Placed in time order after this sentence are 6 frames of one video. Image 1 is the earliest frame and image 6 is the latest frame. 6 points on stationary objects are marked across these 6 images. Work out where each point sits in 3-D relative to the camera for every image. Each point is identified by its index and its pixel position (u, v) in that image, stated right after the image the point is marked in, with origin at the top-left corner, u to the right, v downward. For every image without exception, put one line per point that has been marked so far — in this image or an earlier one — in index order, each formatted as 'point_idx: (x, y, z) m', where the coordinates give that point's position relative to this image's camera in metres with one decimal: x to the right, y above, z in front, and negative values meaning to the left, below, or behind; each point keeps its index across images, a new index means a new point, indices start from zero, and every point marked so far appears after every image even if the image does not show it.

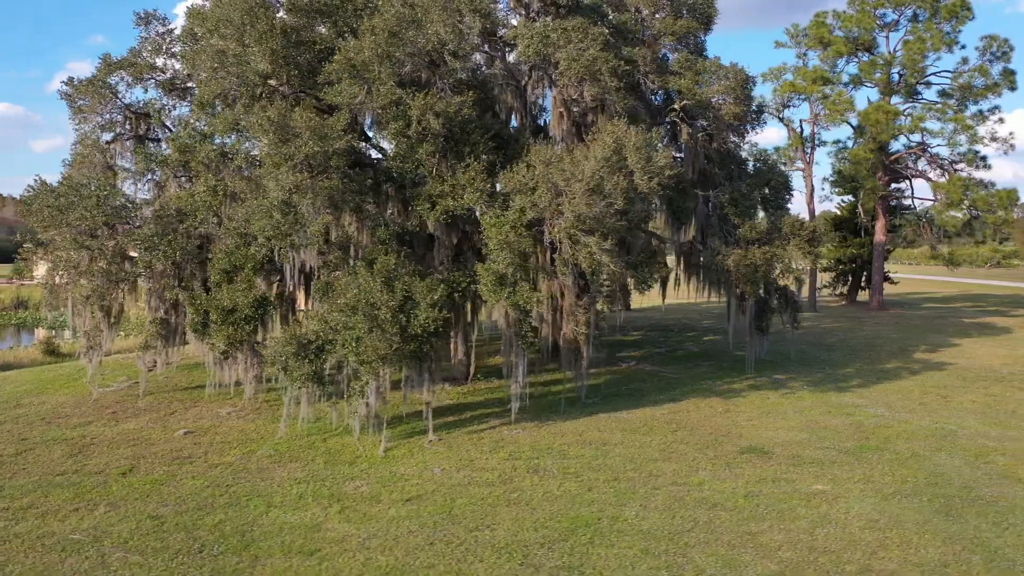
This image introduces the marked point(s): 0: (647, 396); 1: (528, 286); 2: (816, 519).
0: (+2.7, -2.1, +13.0) m
1: (+0.2, 0.0, +9.6) m
2: (+3.1, -2.4, +6.7) m
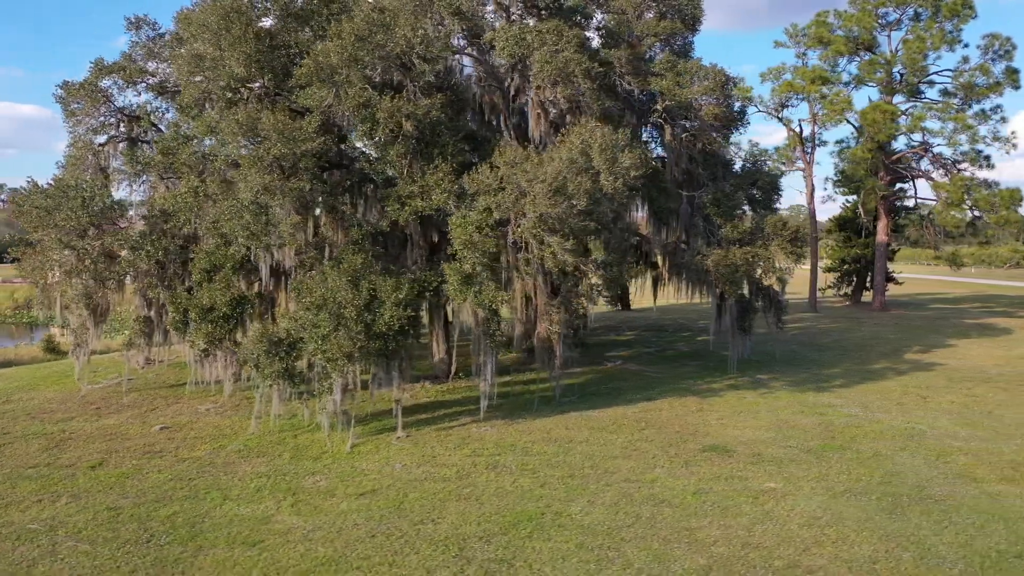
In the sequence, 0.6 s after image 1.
0: (+2.2, -2.1, +13.1) m
1: (-0.3, 0.0, +9.8) m
2: (+2.5, -2.4, +6.8) m
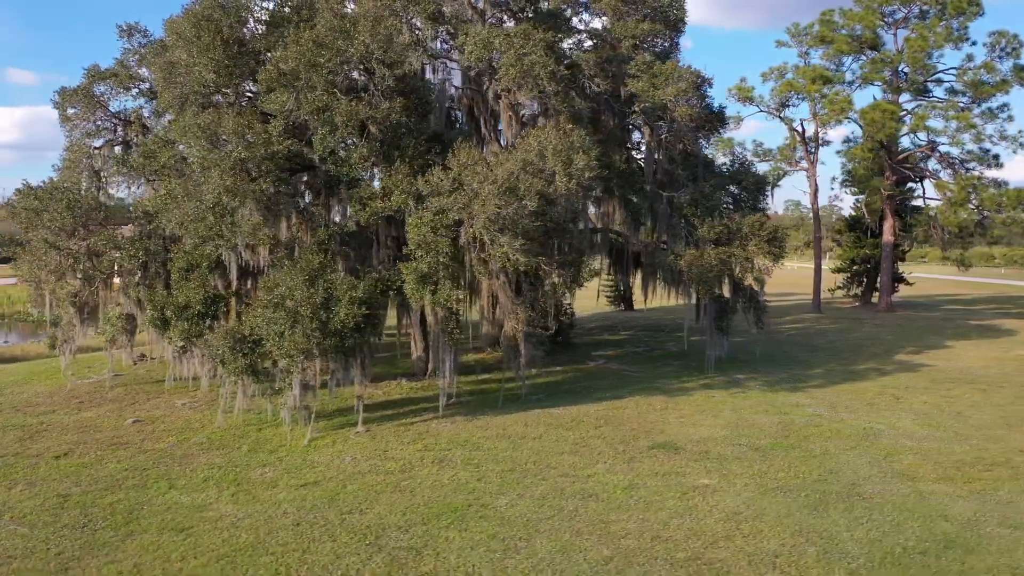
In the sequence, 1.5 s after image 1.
0: (+1.7, -2.1, +13.2) m
1: (-0.9, 0.0, +10.0) m
2: (+1.7, -2.3, +6.9) m
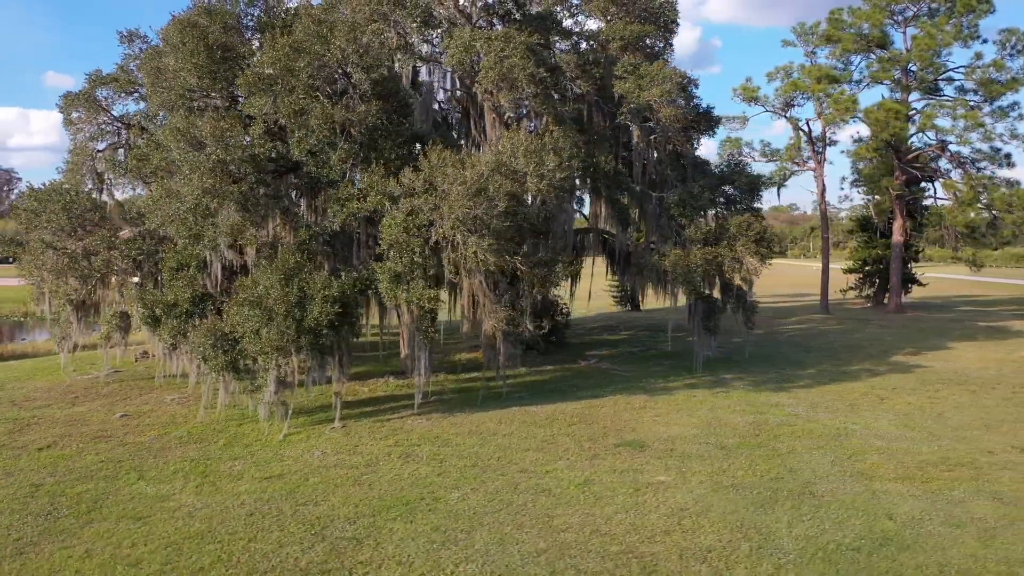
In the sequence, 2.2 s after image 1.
0: (+1.3, -2.1, +13.3) m
1: (-1.4, +0.1, +10.2) m
2: (+1.2, -2.3, +7.0) m
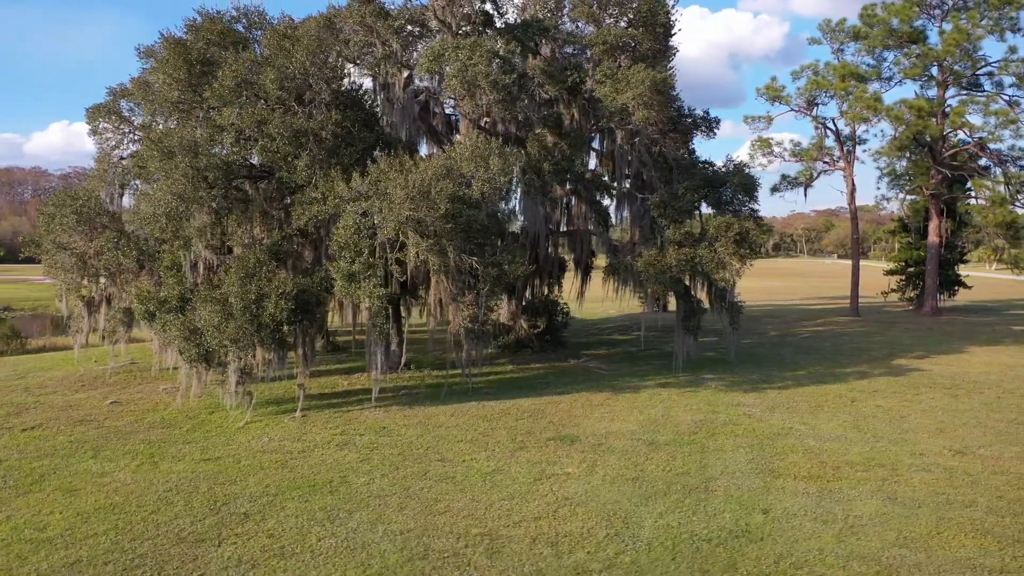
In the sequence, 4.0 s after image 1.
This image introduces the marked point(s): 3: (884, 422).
0: (+0.7, -2.1, +13.6) m
1: (-2.3, +0.1, +10.7) m
2: (0.0, -2.3, +7.4) m
3: (+6.2, -2.2, +10.9) m
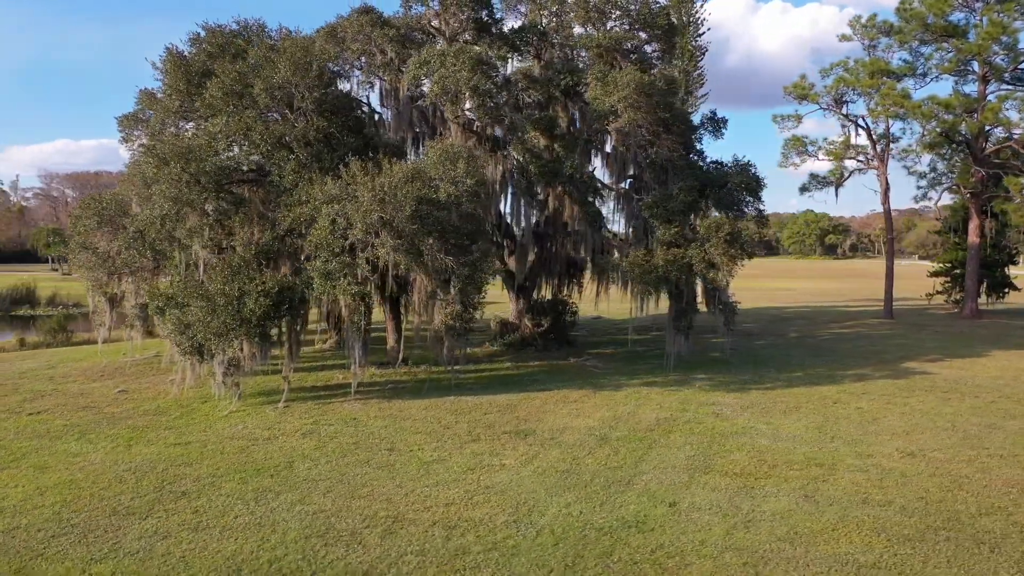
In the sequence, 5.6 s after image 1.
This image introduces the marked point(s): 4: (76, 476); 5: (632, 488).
0: (+0.3, -2.1, +13.9) m
1: (-2.8, +0.1, +11.2) m
2: (-0.8, -2.3, +7.7) m
3: (+5.6, -2.2, +10.7) m
4: (-5.1, -2.2, +7.7) m
5: (+1.4, -2.3, +7.5) m
